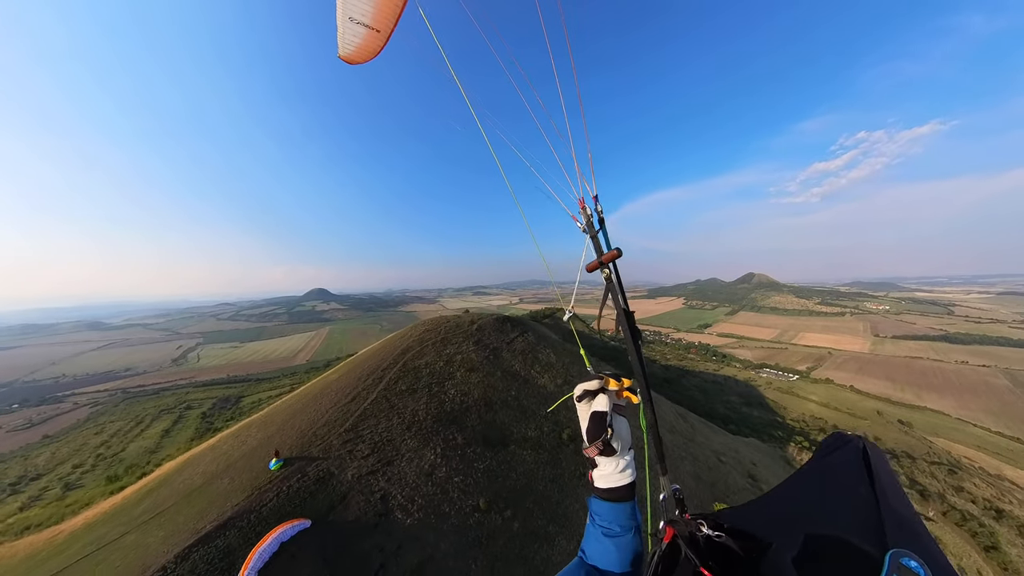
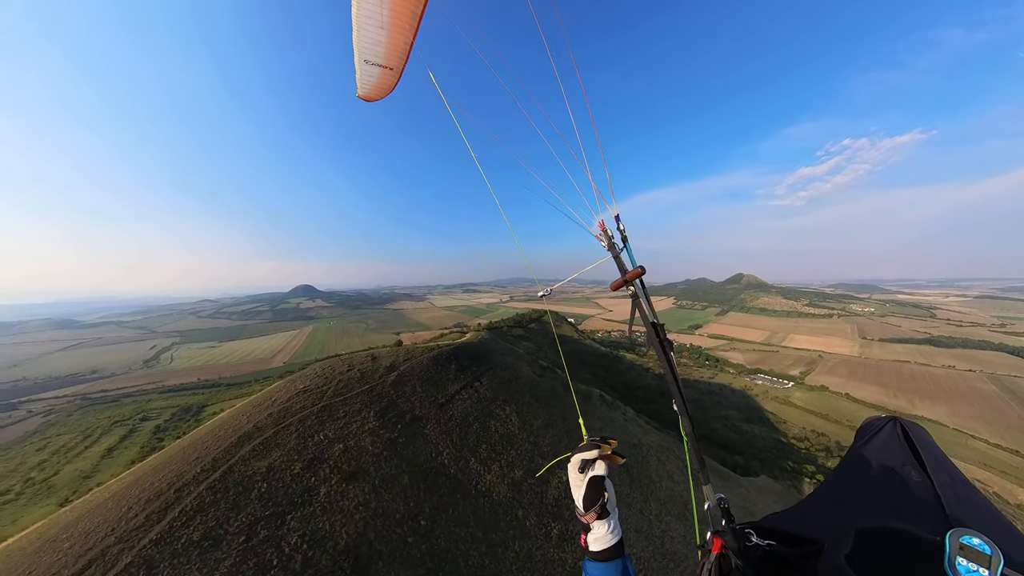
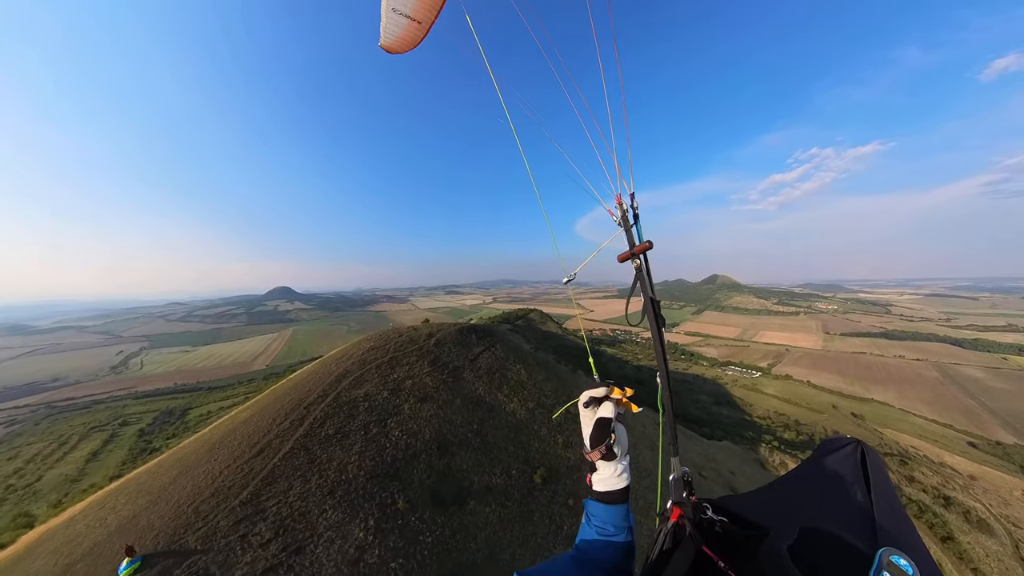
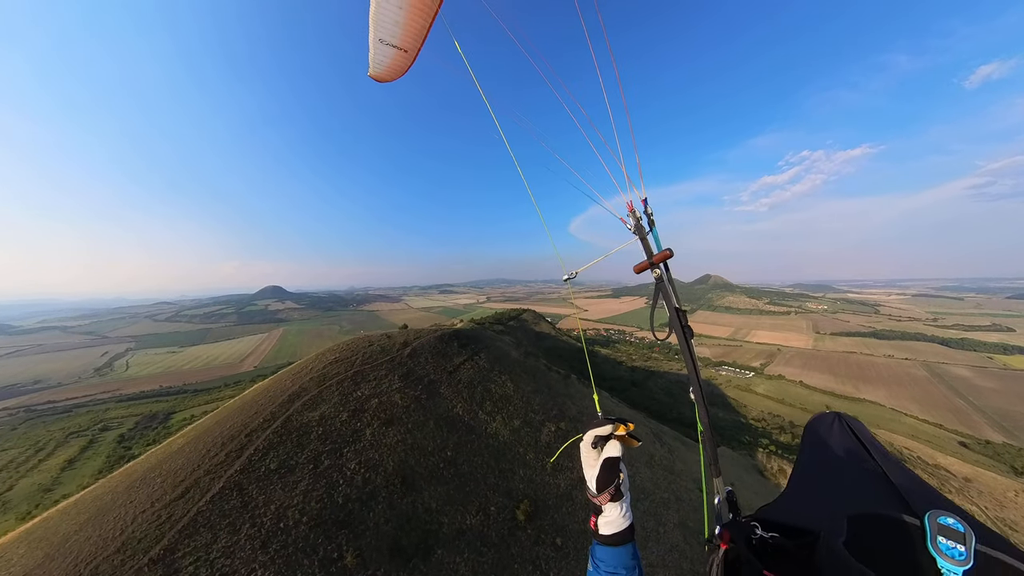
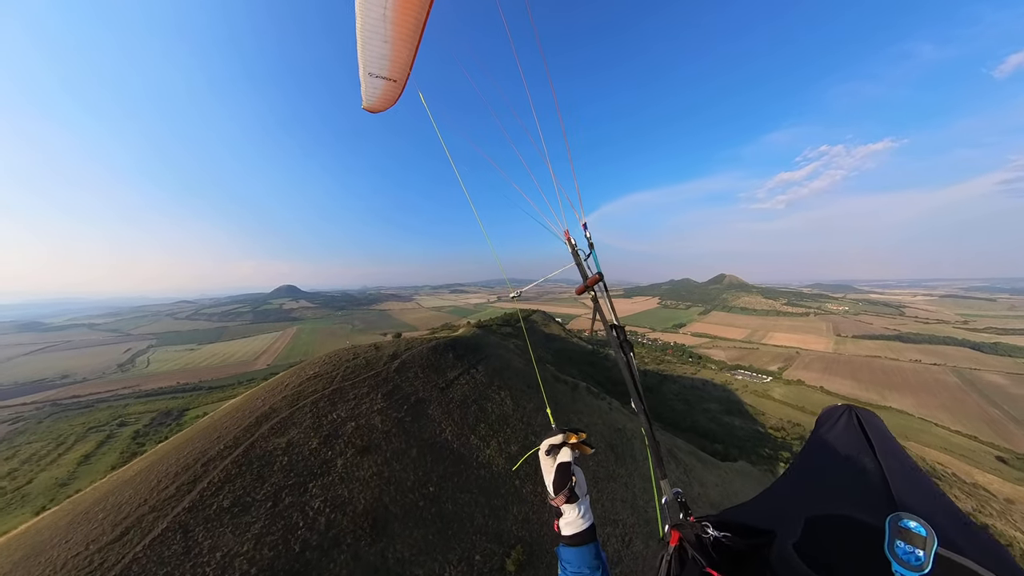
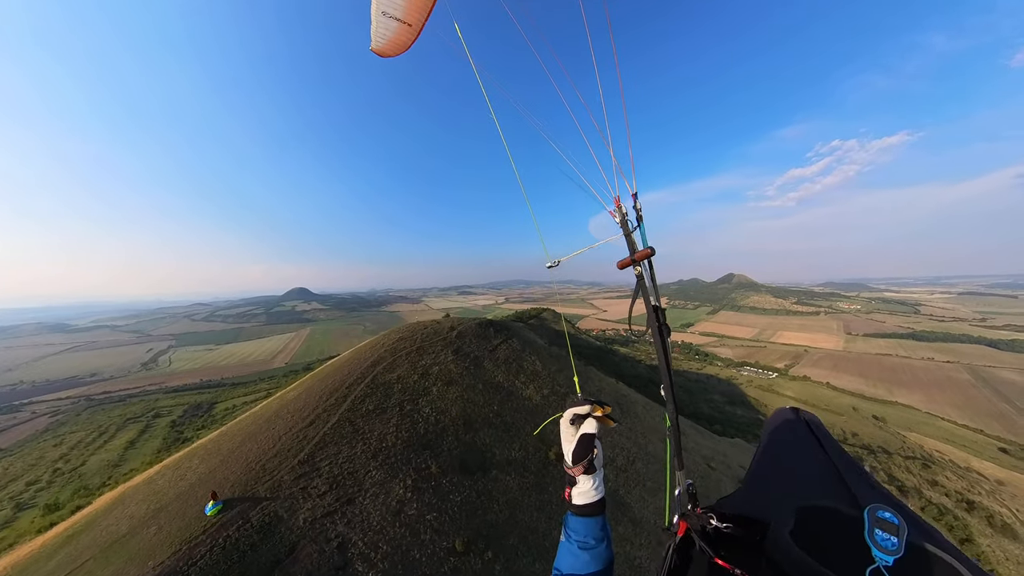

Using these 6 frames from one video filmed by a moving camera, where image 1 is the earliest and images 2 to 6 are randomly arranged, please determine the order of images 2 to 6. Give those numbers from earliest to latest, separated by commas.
6, 3, 4, 5, 2
